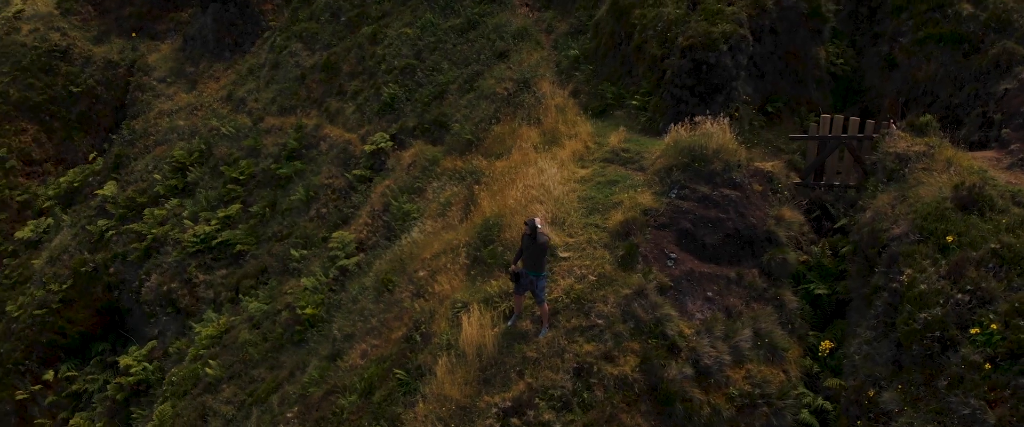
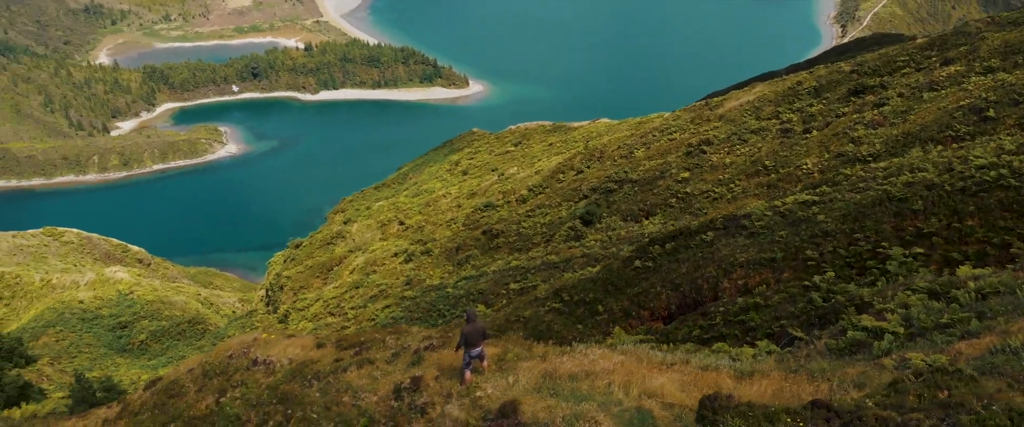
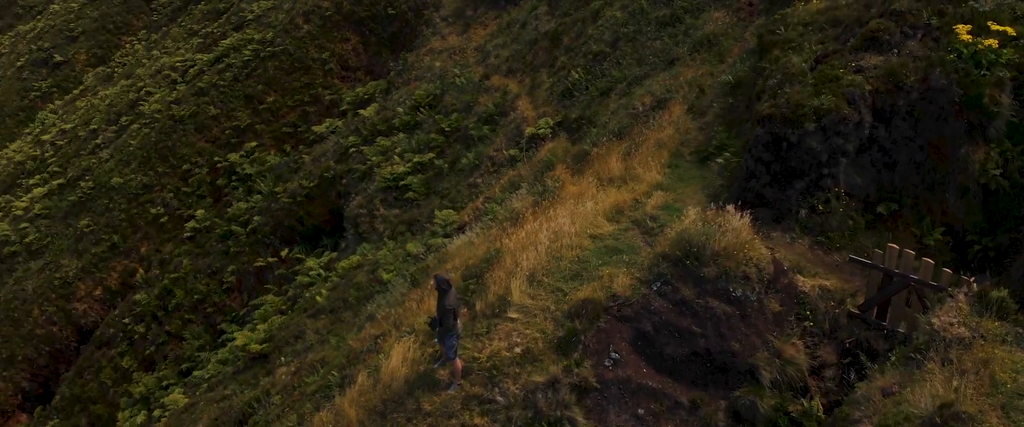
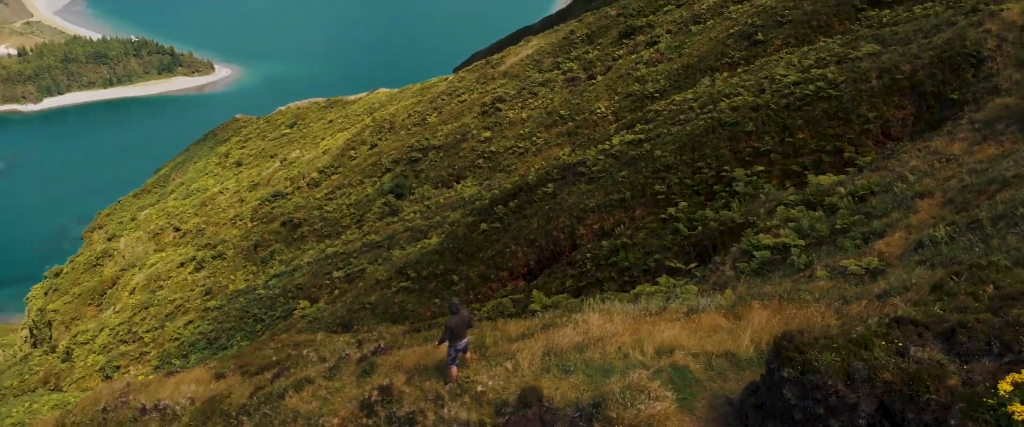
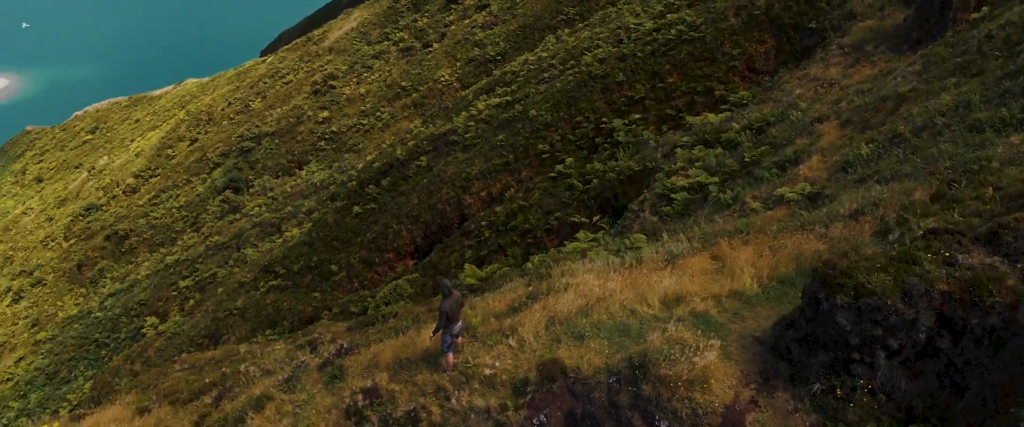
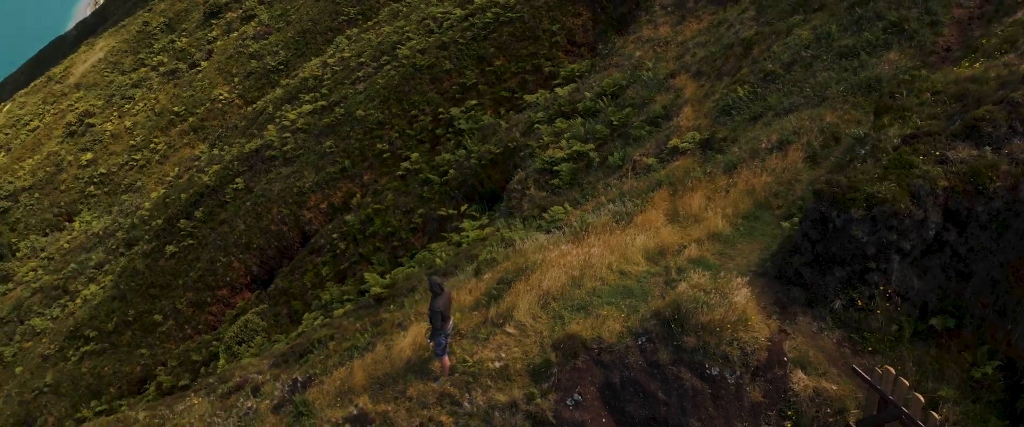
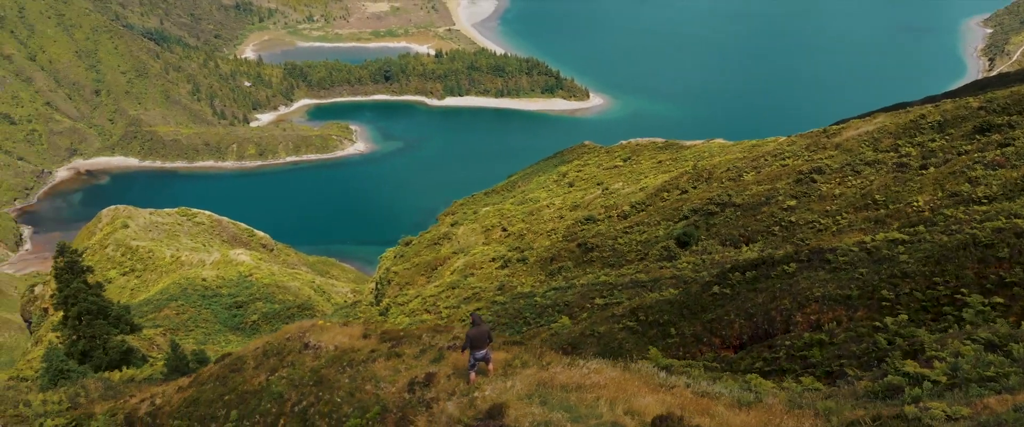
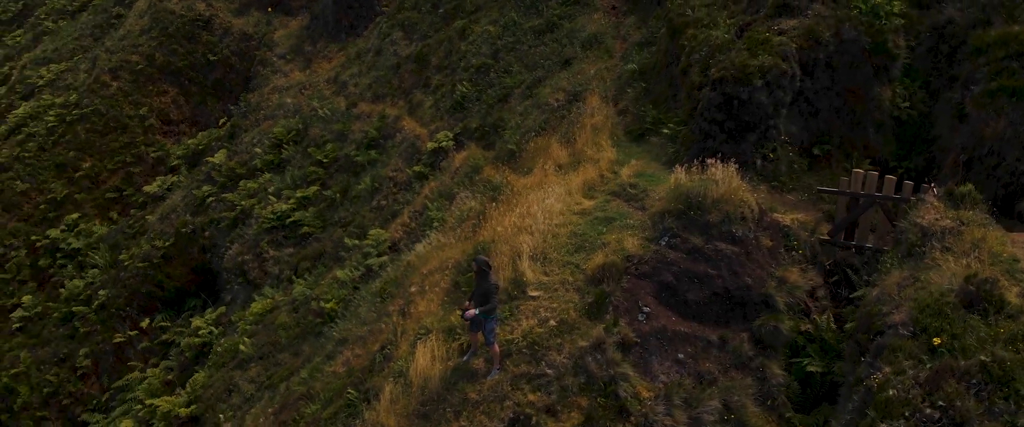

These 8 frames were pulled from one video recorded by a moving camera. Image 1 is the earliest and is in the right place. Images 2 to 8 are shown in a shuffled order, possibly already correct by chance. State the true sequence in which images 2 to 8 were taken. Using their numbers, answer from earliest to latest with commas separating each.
8, 3, 6, 5, 4, 2, 7
